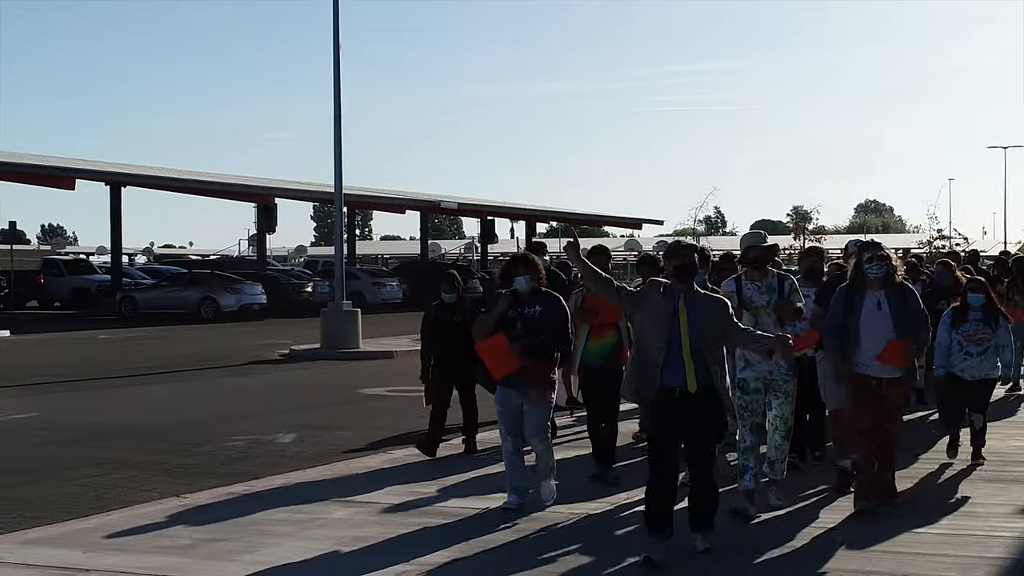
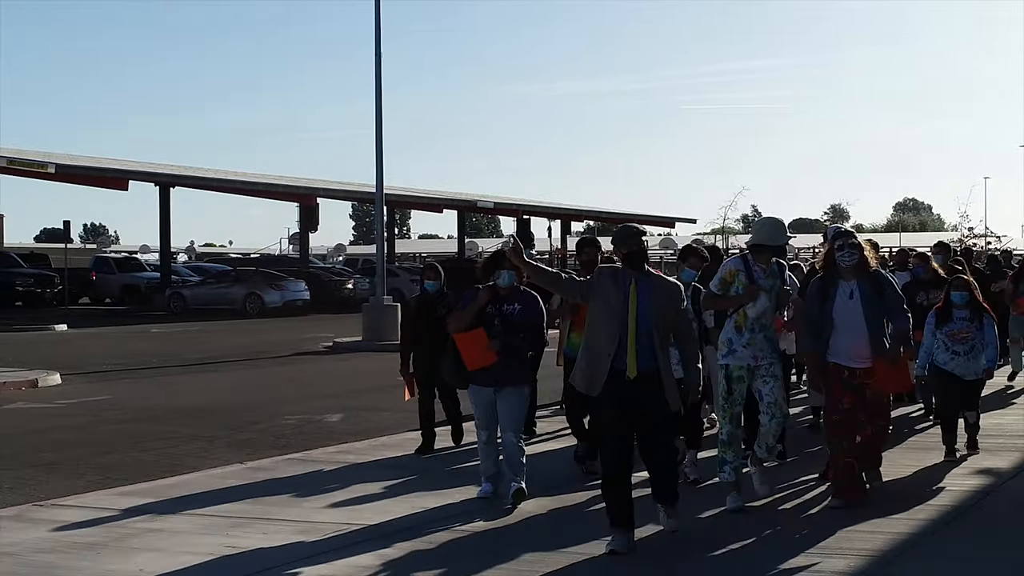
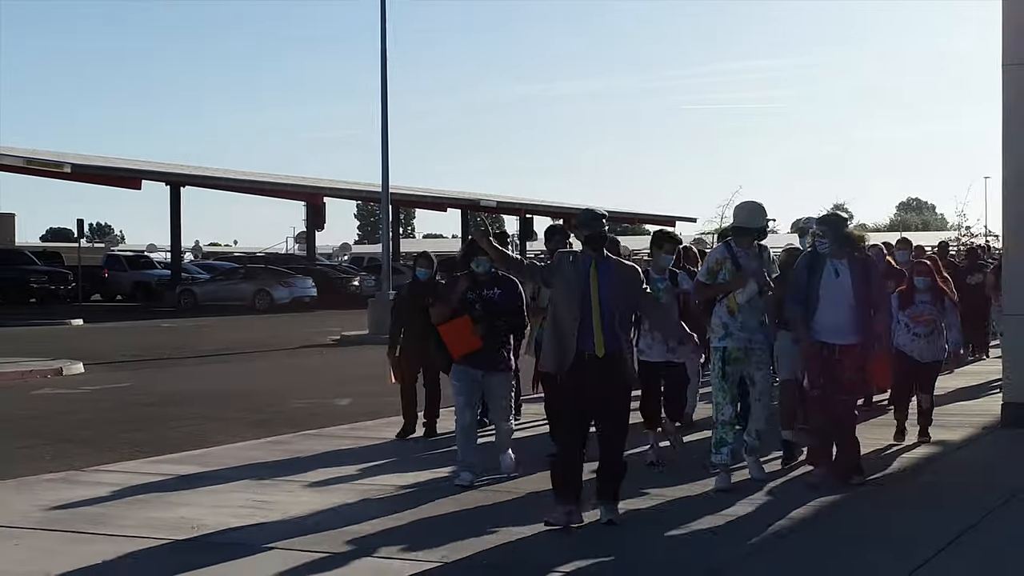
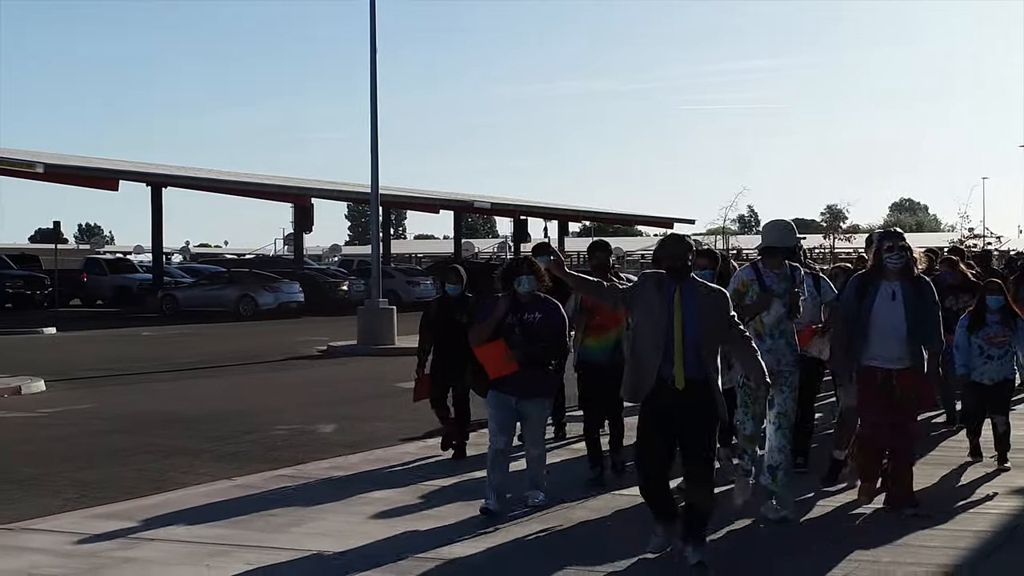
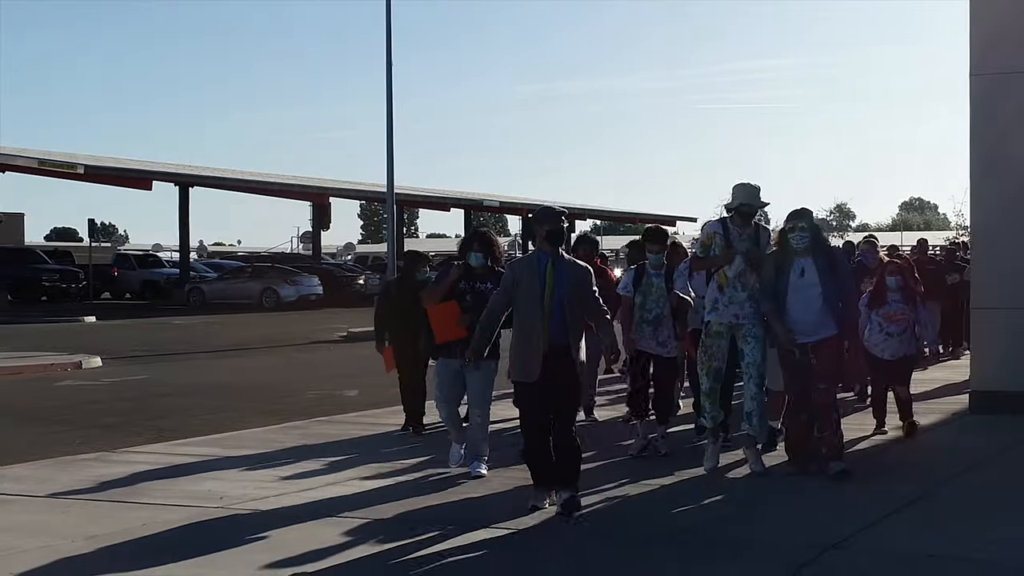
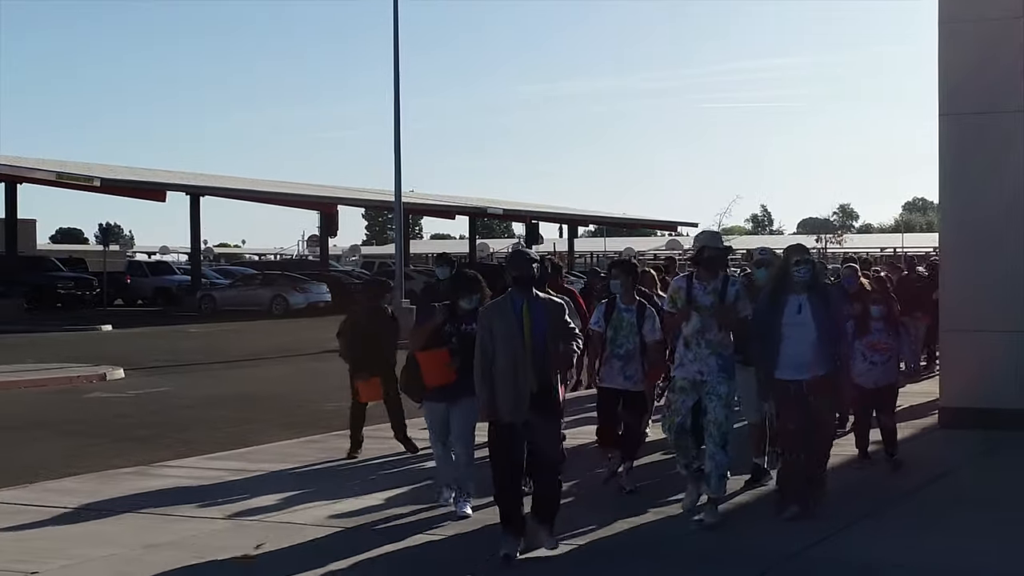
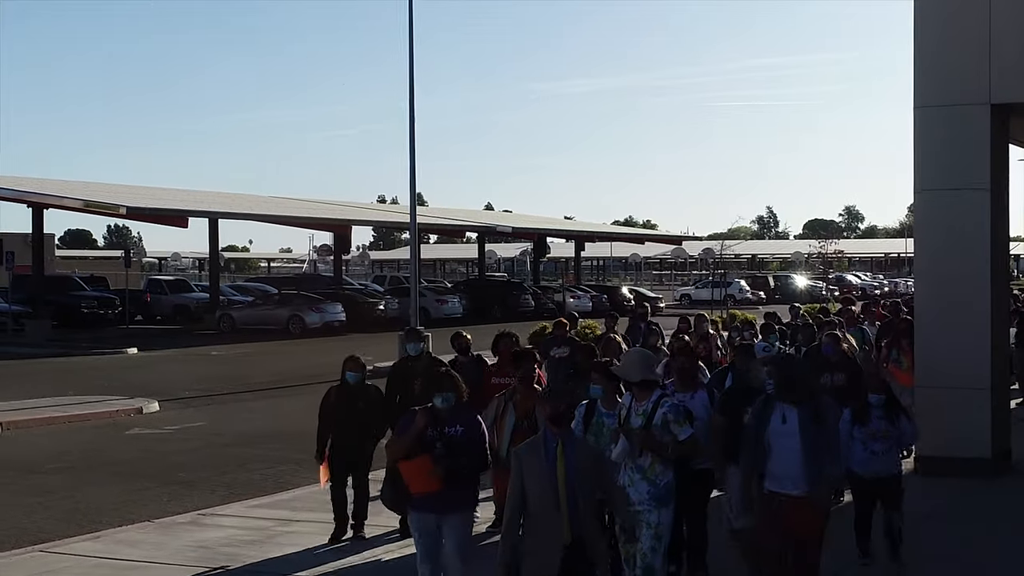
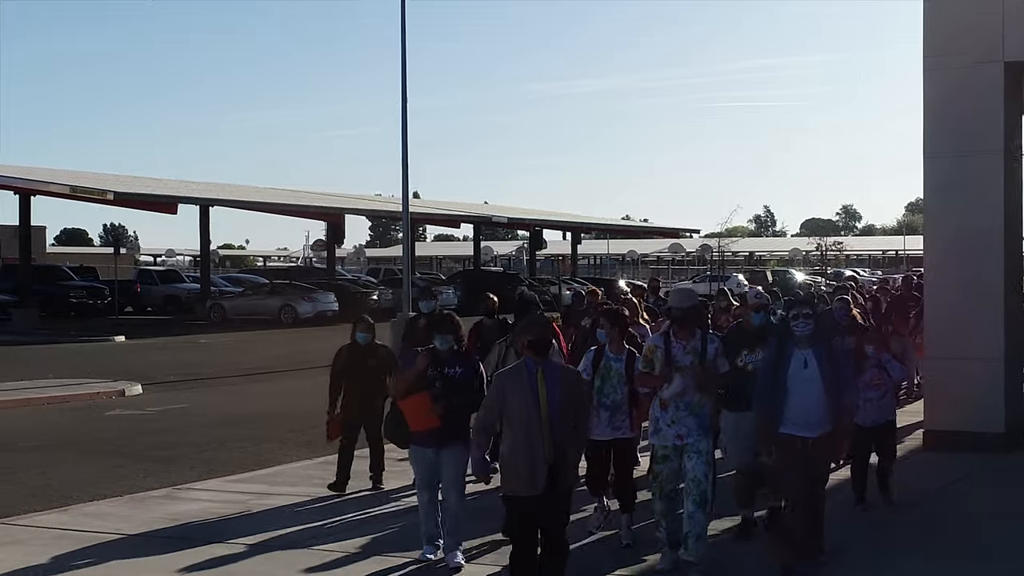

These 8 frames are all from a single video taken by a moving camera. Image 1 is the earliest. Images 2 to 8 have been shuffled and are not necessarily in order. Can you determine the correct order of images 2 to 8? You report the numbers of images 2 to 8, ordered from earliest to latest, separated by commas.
4, 2, 3, 5, 6, 8, 7
